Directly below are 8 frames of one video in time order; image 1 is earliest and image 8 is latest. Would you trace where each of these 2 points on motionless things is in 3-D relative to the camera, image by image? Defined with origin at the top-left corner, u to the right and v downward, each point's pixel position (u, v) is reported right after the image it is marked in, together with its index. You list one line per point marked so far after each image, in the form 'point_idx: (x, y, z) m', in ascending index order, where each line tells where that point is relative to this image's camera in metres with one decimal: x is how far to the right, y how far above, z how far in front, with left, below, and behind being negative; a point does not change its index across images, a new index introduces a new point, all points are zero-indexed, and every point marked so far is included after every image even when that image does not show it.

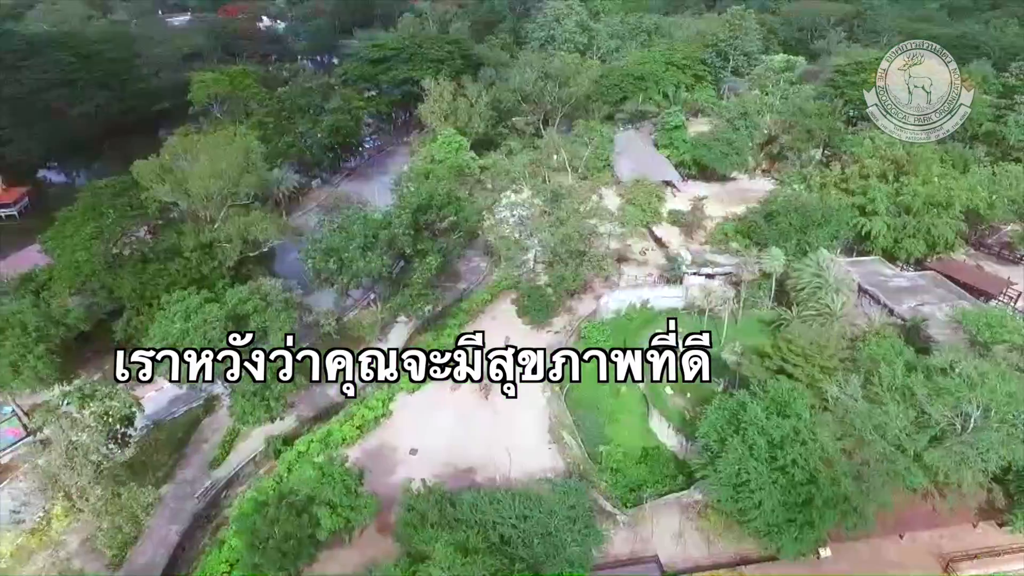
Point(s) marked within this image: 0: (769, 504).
0: (+7.4, -6.2, +17.8) m
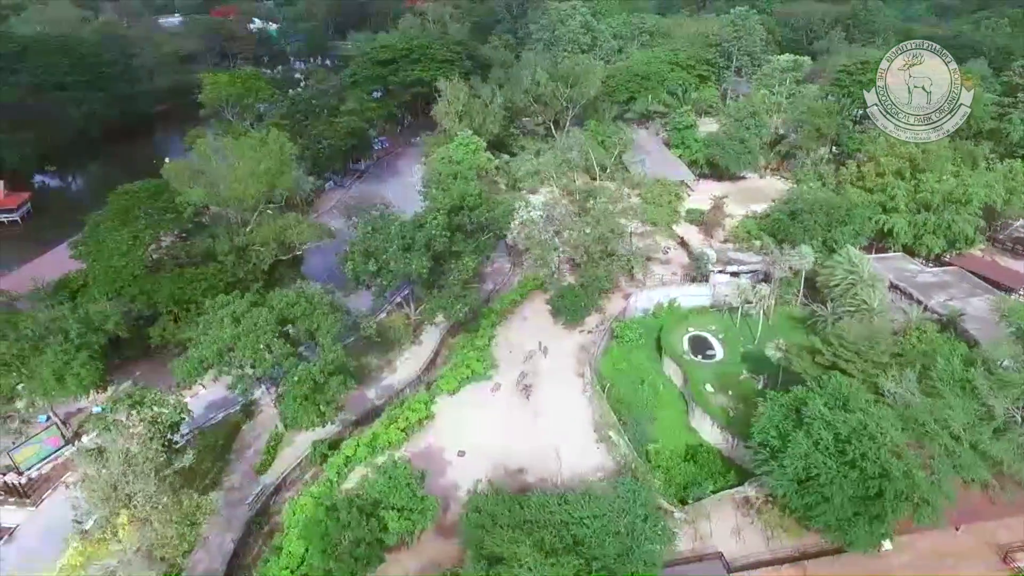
0: (+9.5, -6.1, +17.9) m
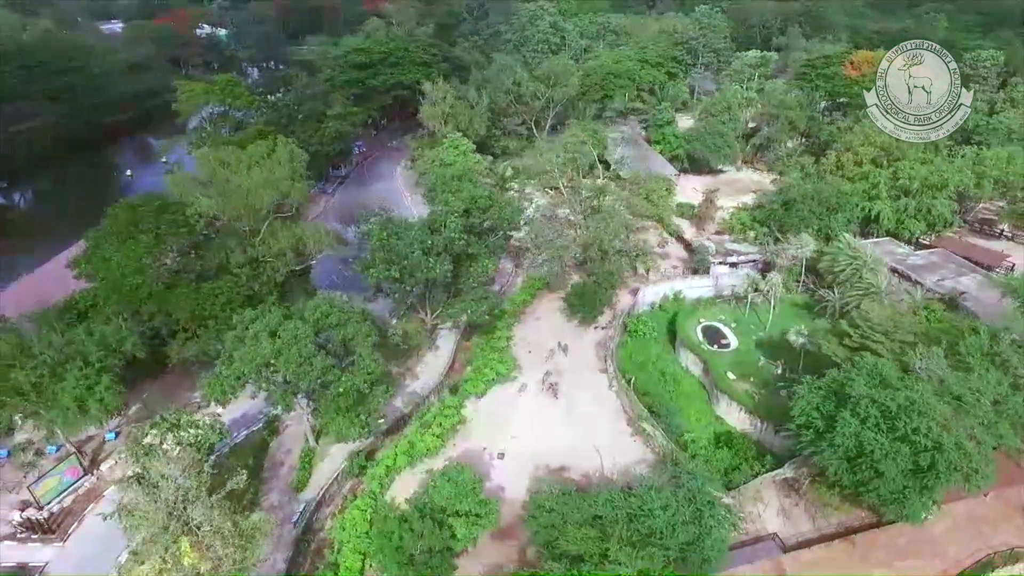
0: (+11.5, -5.6, +18.7) m
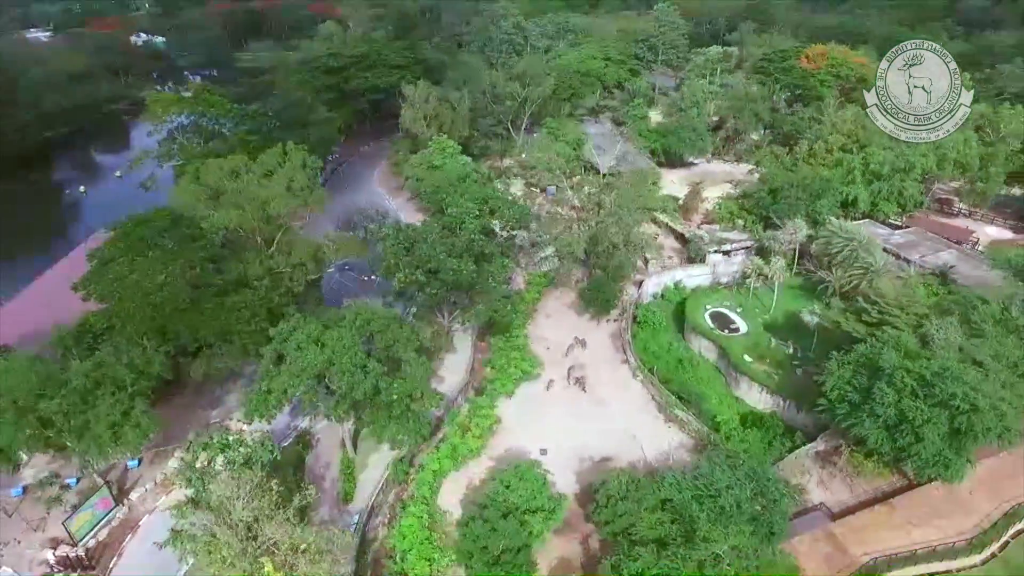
0: (+13.6, -4.8, +20.0) m
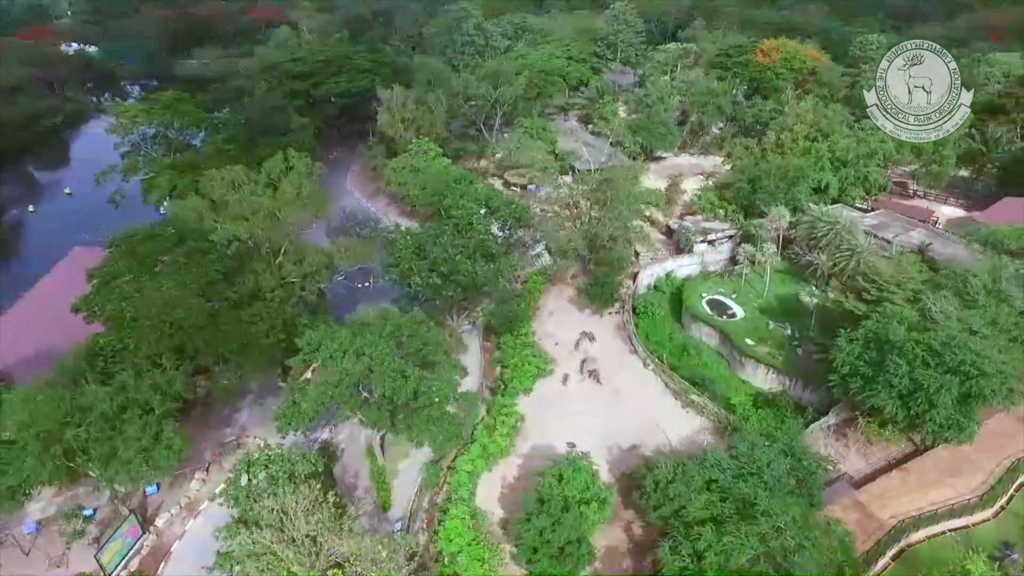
0: (+15.0, -3.9, +21.4) m
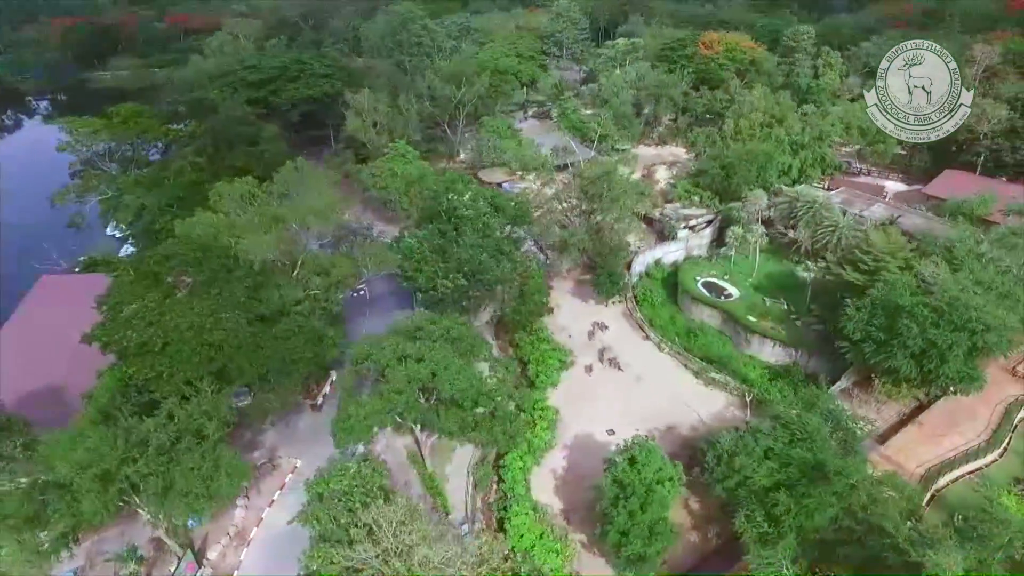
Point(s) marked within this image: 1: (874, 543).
0: (+16.8, -2.6, +23.5) m
1: (+10.0, -7.0, +16.8) m
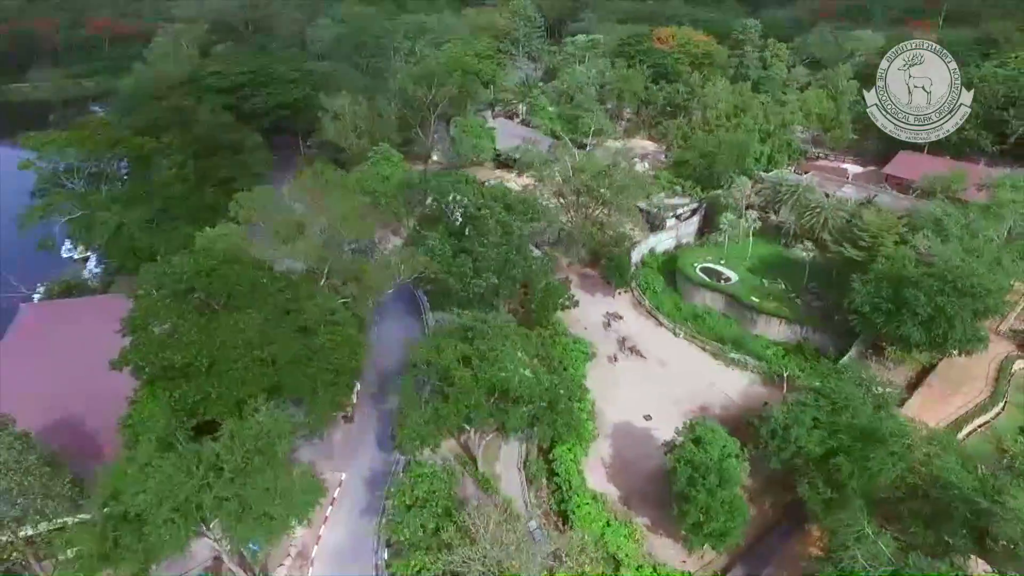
0: (+18.4, -1.3, +25.4) m
1: (+12.6, -6.1, +18.1) m
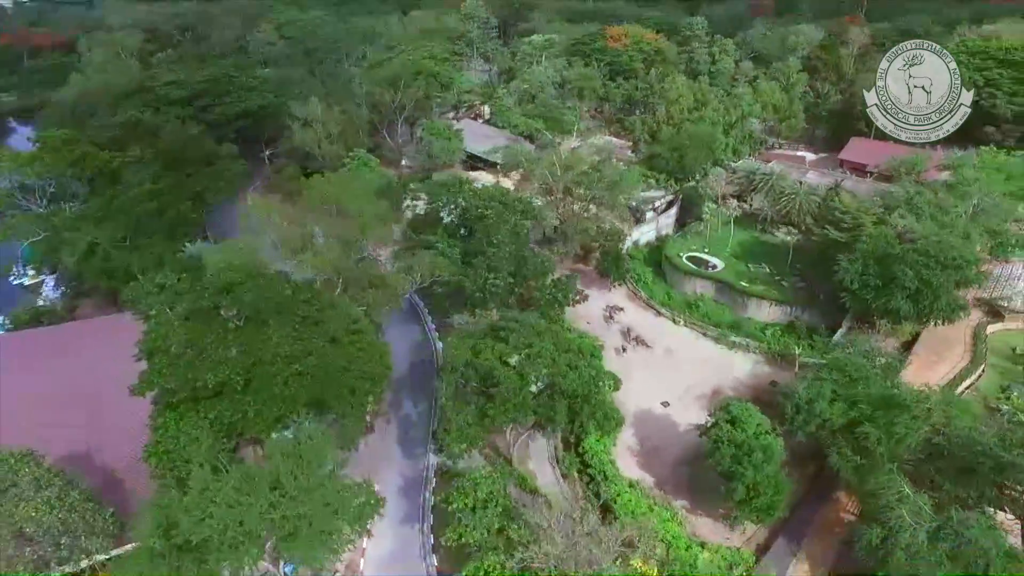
0: (+19.1, -0.1, +27.3) m
1: (+14.3, -5.2, +19.5) m
